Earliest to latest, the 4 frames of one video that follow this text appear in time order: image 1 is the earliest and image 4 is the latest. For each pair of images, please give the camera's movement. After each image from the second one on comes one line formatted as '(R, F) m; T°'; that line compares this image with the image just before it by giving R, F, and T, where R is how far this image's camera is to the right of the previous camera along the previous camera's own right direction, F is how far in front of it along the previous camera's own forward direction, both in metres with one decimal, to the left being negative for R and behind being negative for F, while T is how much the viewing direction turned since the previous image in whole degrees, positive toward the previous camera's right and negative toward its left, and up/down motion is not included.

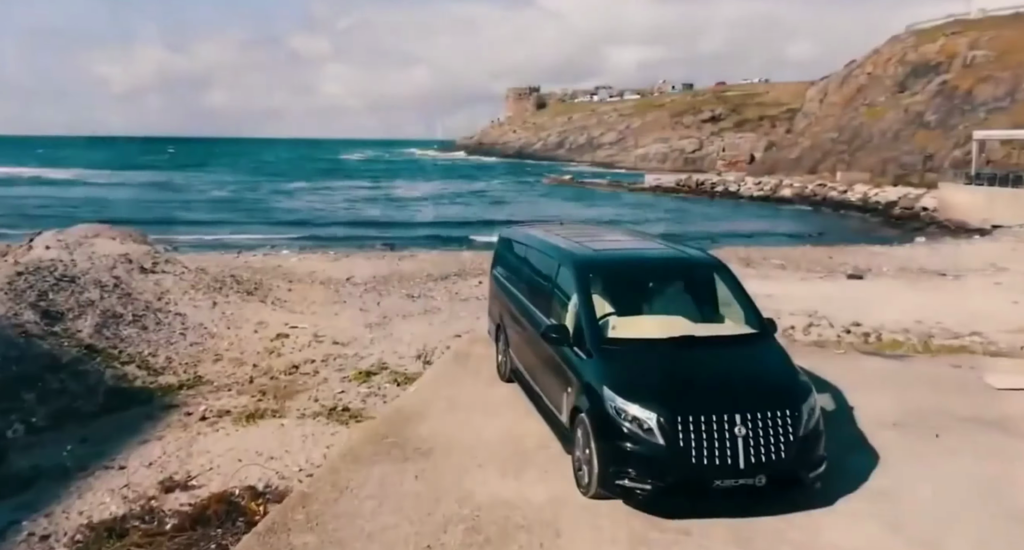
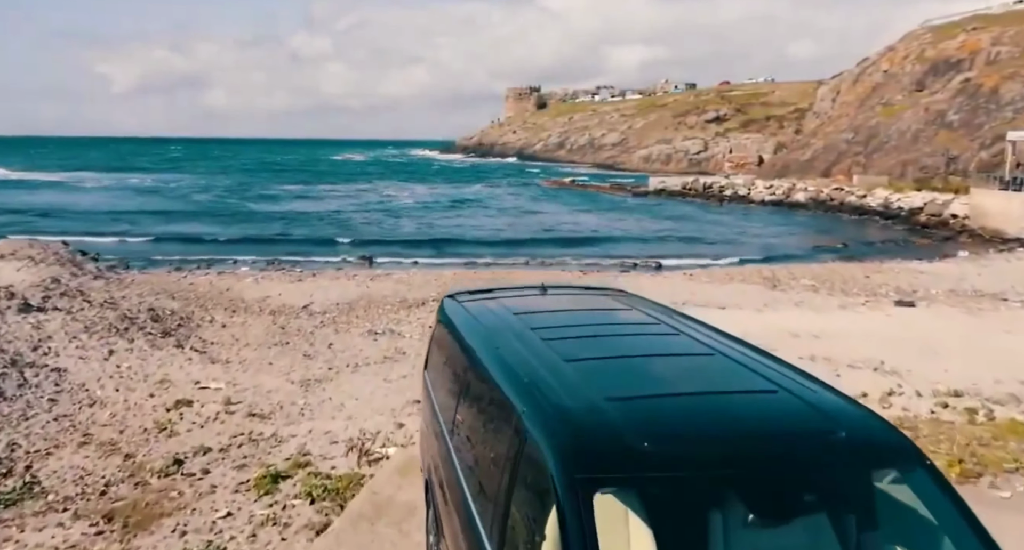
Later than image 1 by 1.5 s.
(+0.3, +3.3) m; 0°
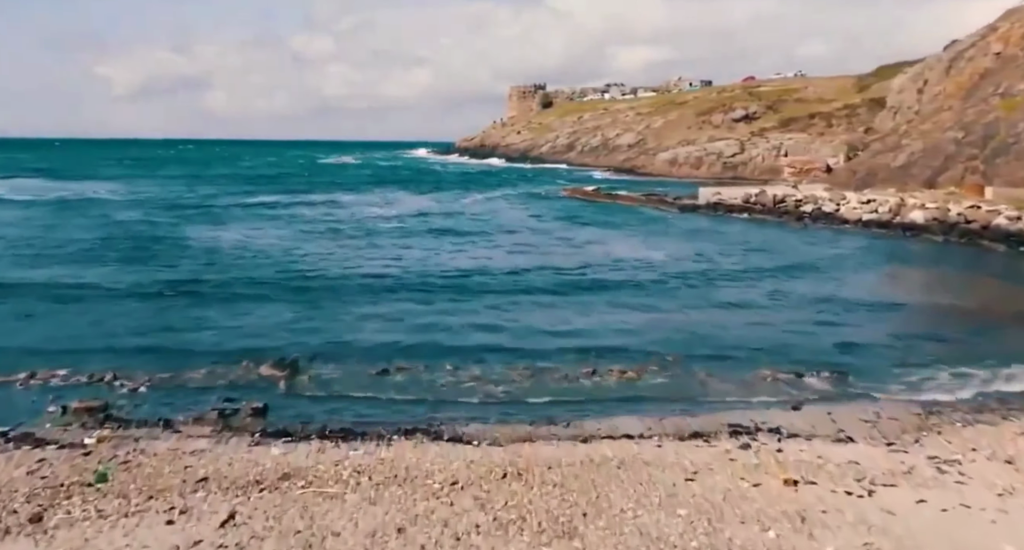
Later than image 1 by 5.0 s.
(-1.0, +13.7) m; 0°
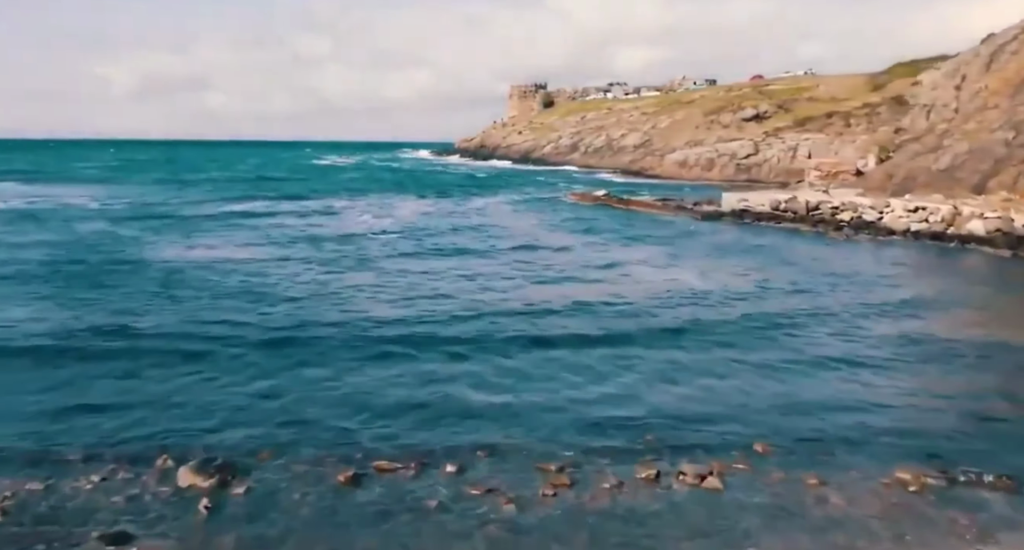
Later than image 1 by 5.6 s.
(-0.4, +4.6) m; 0°
